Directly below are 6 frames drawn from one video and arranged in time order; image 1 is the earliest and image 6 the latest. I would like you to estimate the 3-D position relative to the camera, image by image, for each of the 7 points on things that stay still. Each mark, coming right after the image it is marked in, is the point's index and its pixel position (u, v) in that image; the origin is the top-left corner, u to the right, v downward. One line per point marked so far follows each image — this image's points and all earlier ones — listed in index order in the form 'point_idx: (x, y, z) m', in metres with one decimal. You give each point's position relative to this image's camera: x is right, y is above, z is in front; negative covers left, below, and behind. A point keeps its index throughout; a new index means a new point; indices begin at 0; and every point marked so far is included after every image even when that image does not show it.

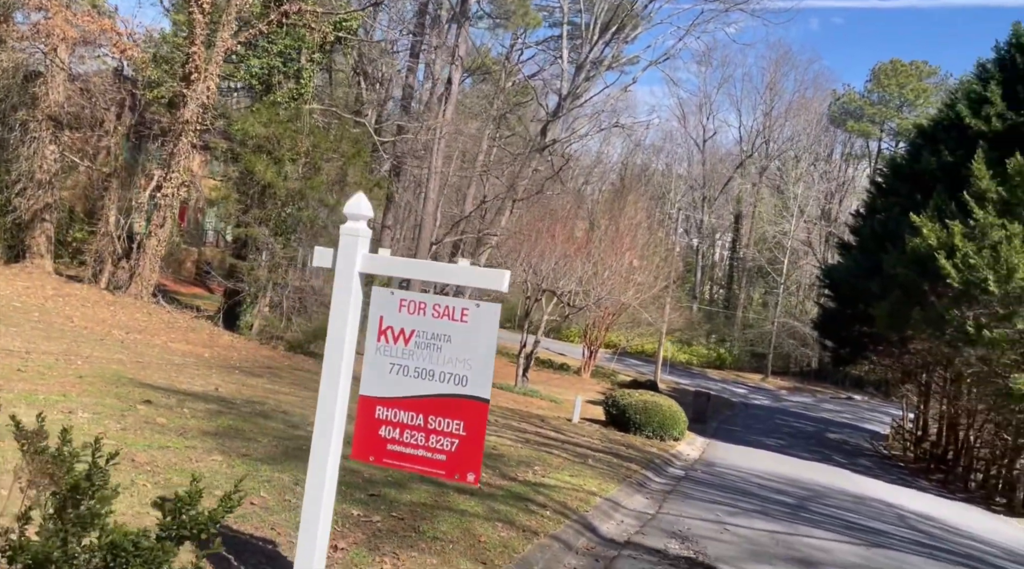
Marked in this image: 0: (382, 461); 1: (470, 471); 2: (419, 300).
0: (-1.2, -1.7, +12.5) m
1: (-0.3, -1.8, +12.1) m
2: (-0.8, -0.2, +12.4) m
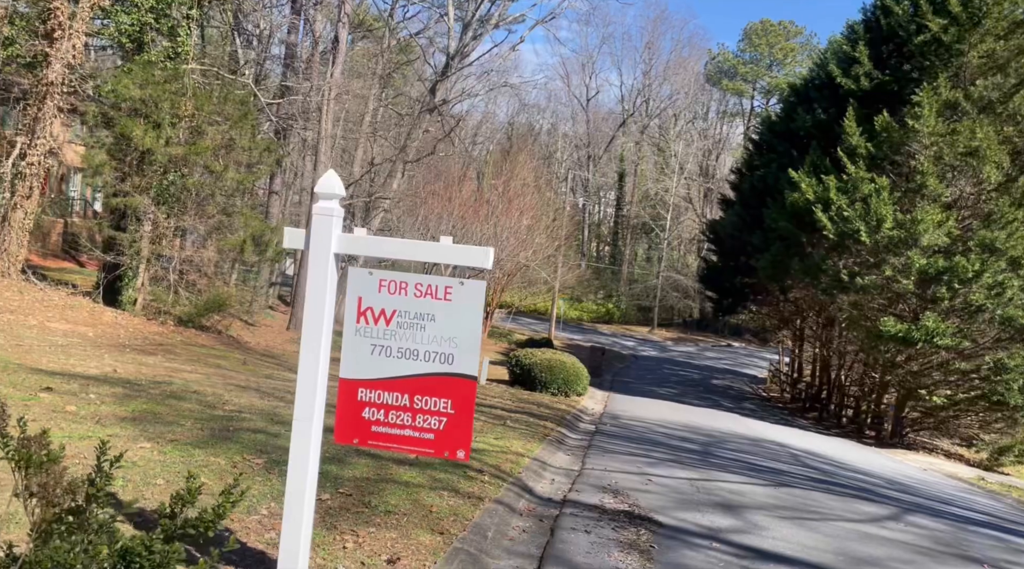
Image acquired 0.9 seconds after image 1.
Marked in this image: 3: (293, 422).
0: (-1.3, -1.6, +12.6) m
1: (-0.5, -1.6, +12.4) m
2: (-1.0, 0.0, +12.5) m
3: (-2.1, -1.4, +12.5) m
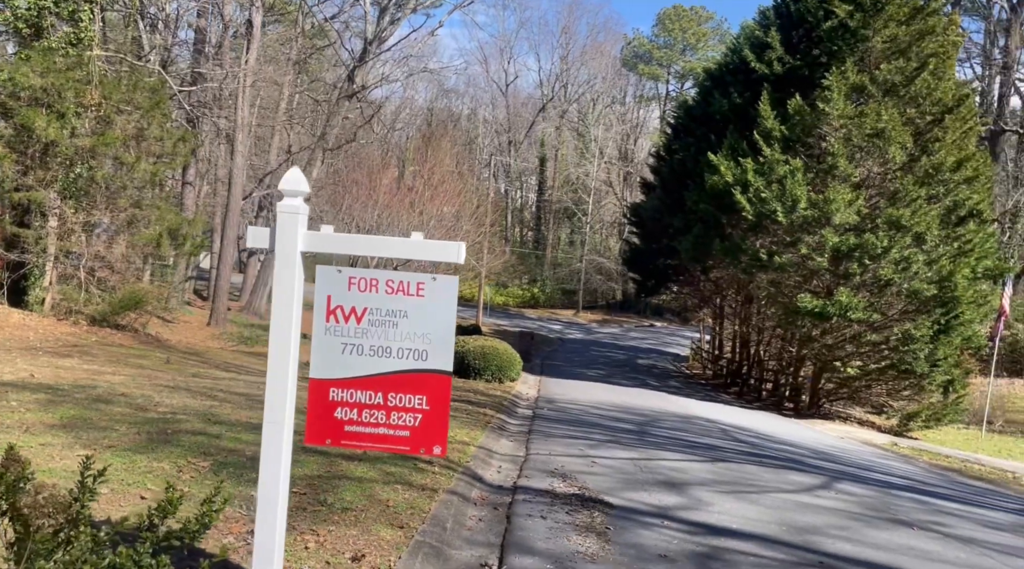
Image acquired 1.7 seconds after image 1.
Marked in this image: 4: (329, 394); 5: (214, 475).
0: (-1.6, -1.6, +12.5) m
1: (-0.7, -1.6, +12.4) m
2: (-1.3, 0.0, +12.4) m
3: (-2.3, -1.4, +12.3) m
4: (-1.7, -1.1, +12.5) m
5: (-3.8, -2.4, +16.3) m
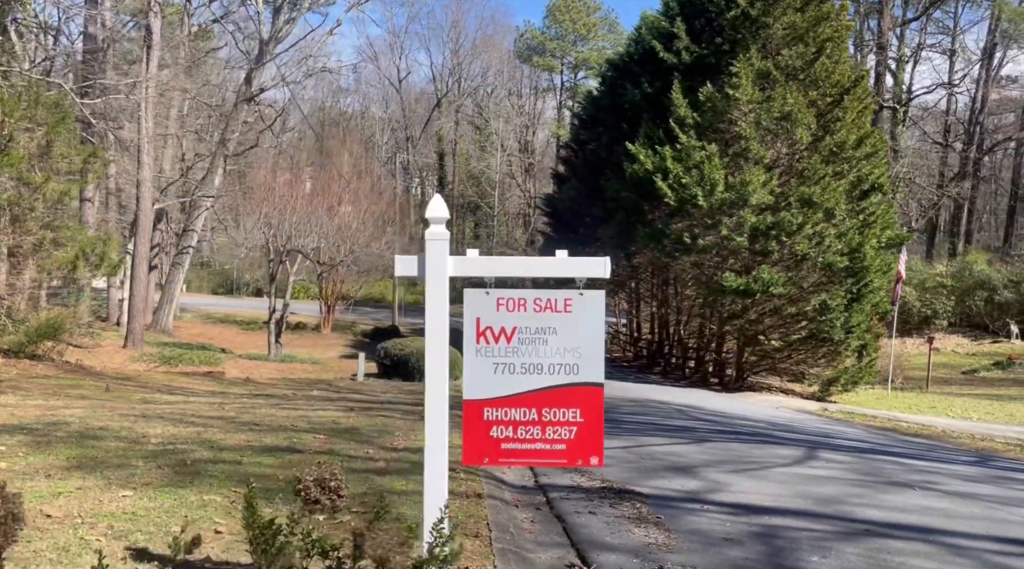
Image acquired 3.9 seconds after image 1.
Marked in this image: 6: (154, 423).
0: (-0.1, -1.8, +12.6) m
1: (+0.8, -1.7, +12.7) m
2: (+0.1, -0.2, +12.6) m
3: (-0.8, -1.6, +12.2) m
4: (-0.2, -1.3, +12.6) m
5: (-3.1, -2.7, +15.8) m
6: (-5.6, -2.2, +19.9) m
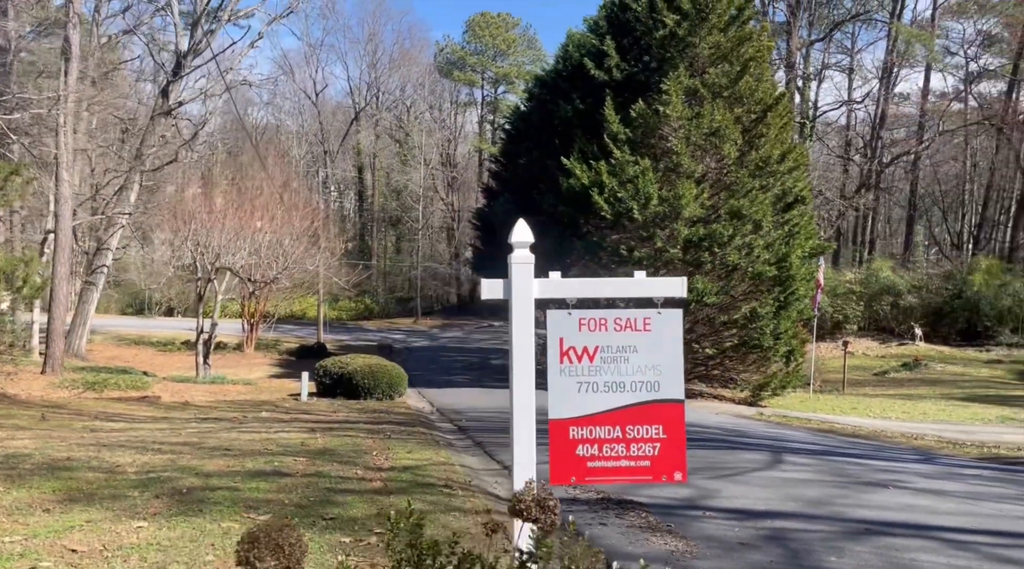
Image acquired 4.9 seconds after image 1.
0: (+0.7, -1.9, +12.7) m
1: (+1.6, -1.9, +12.9) m
2: (+0.9, -0.3, +12.7) m
3: (+0.1, -1.8, +12.2) m
4: (+0.6, -1.5, +12.6) m
5: (-2.7, -3.0, +15.4) m
6: (-5.9, -2.5, +19.0) m
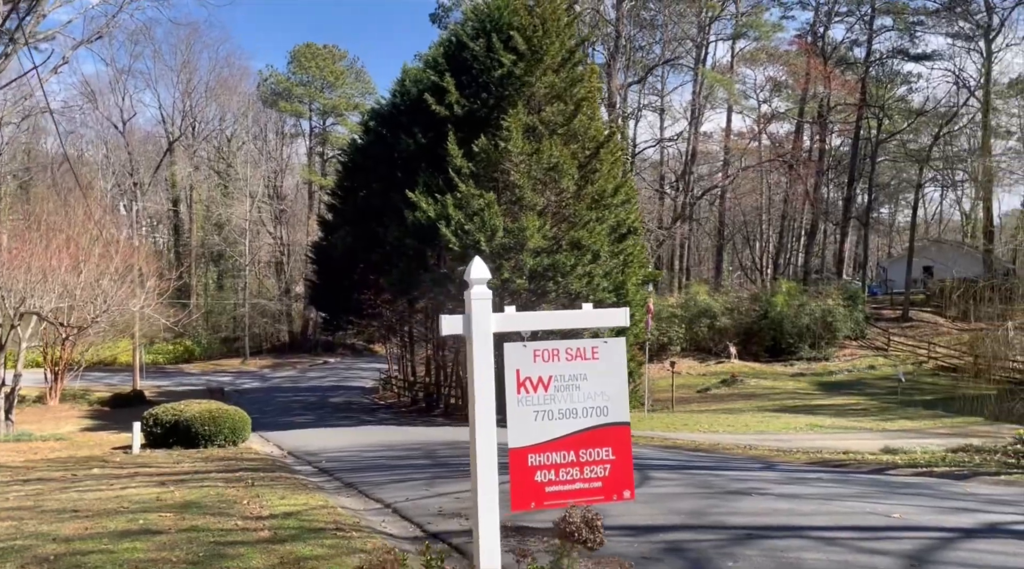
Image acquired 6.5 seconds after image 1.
0: (+0.3, -2.1, +12.4) m
1: (+1.1, -2.0, +12.8) m
2: (+0.4, -0.5, +12.5) m
3: (-0.2, -2.0, +11.8) m
4: (+0.2, -1.7, +12.3) m
5: (-3.5, -3.4, +14.3) m
6: (-7.5, -3.2, +17.2) m
